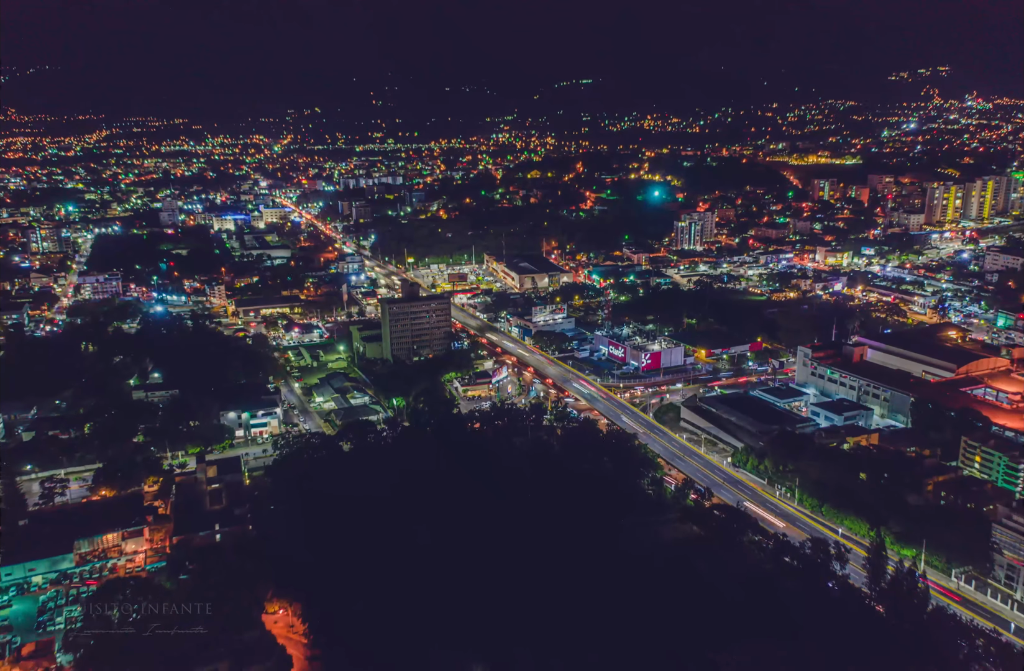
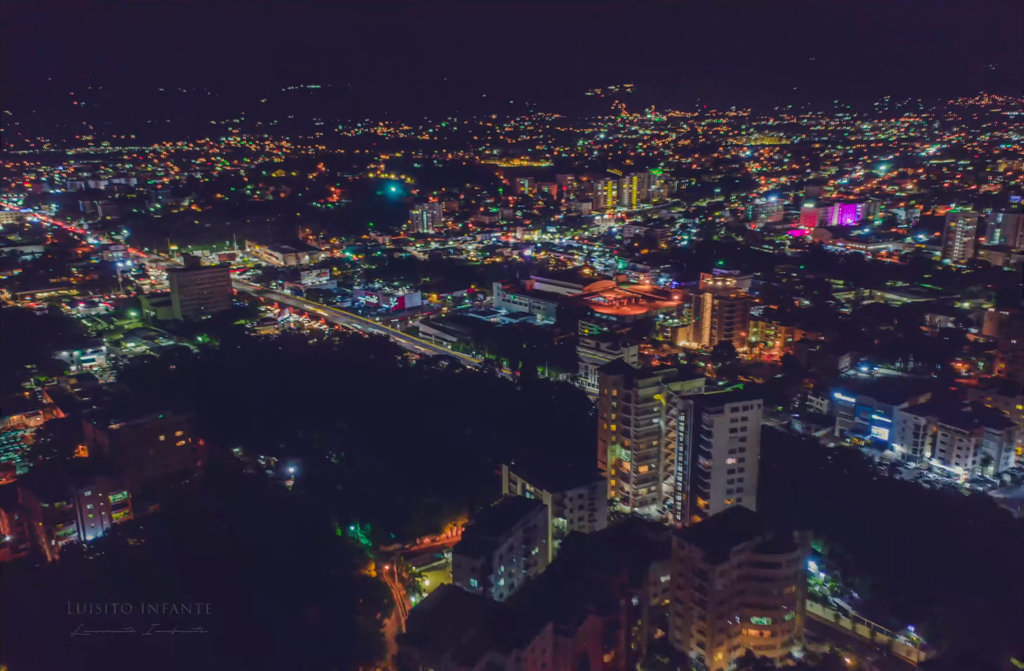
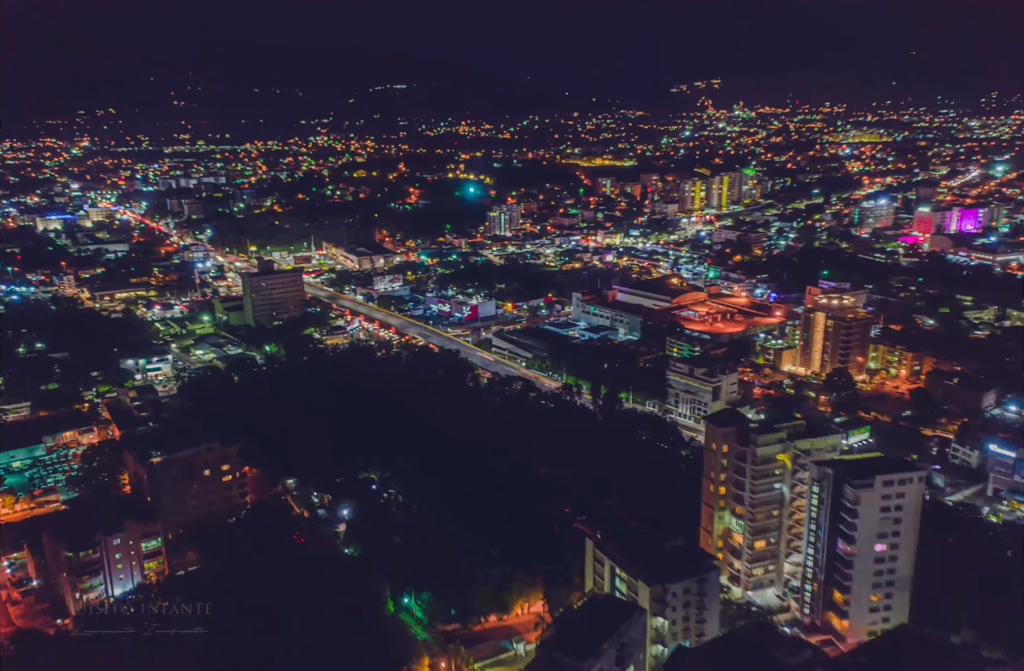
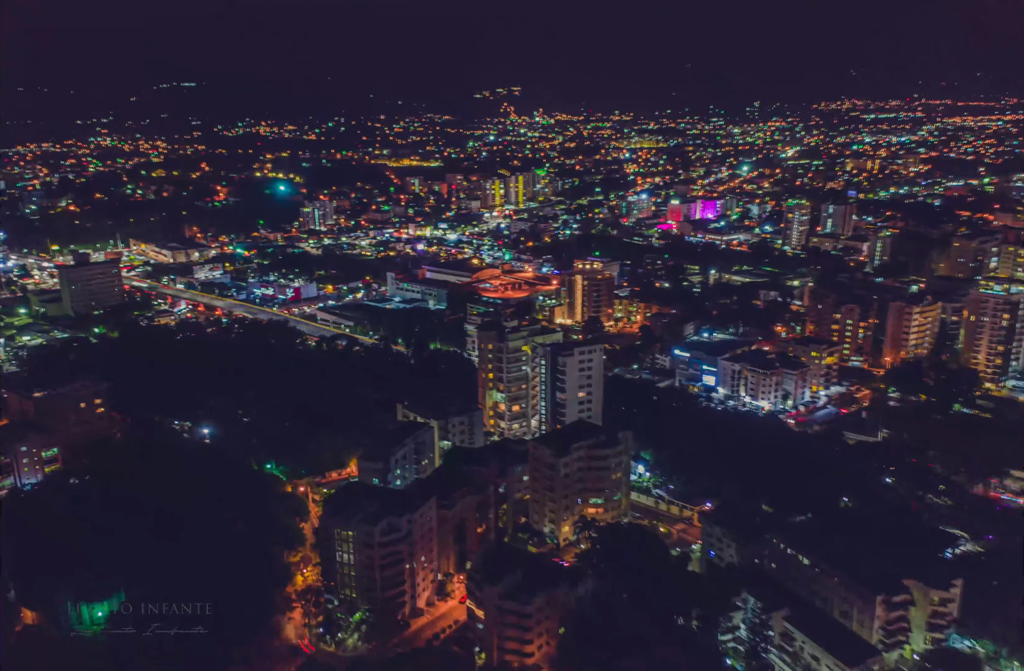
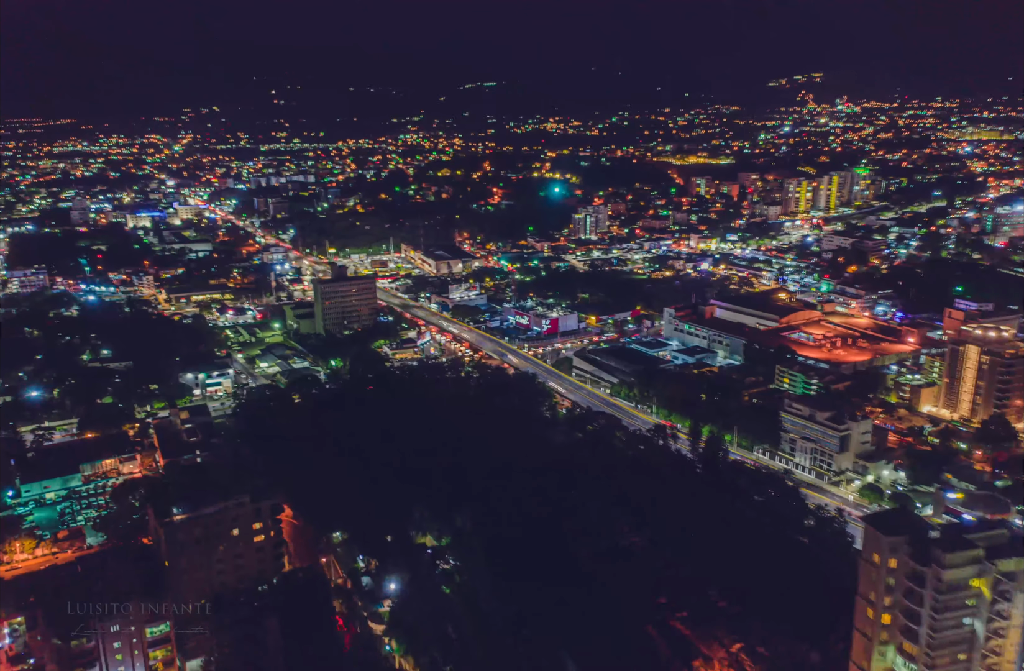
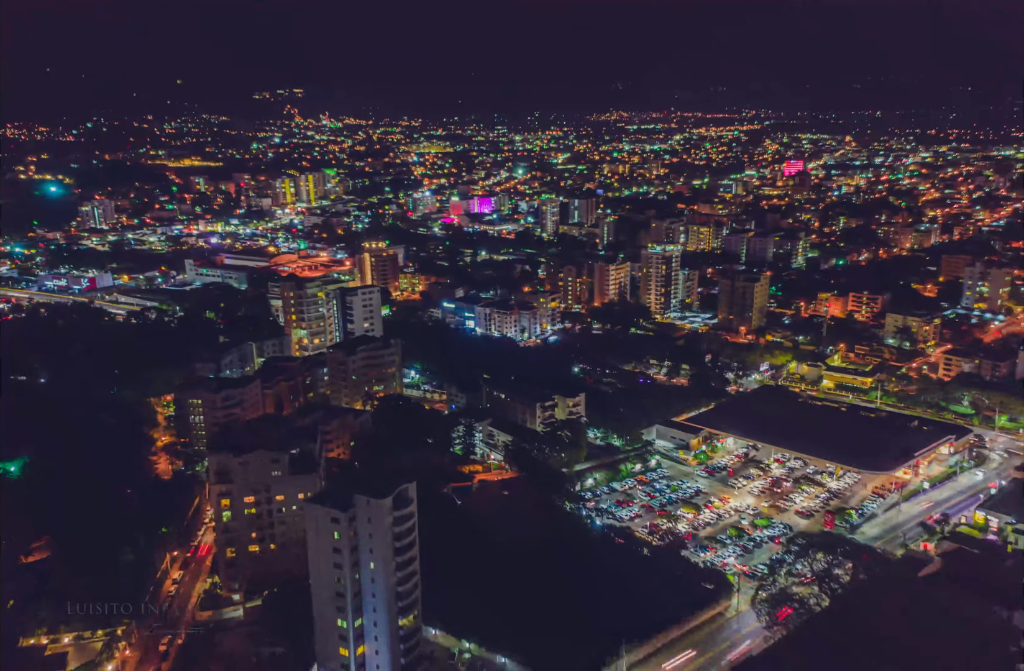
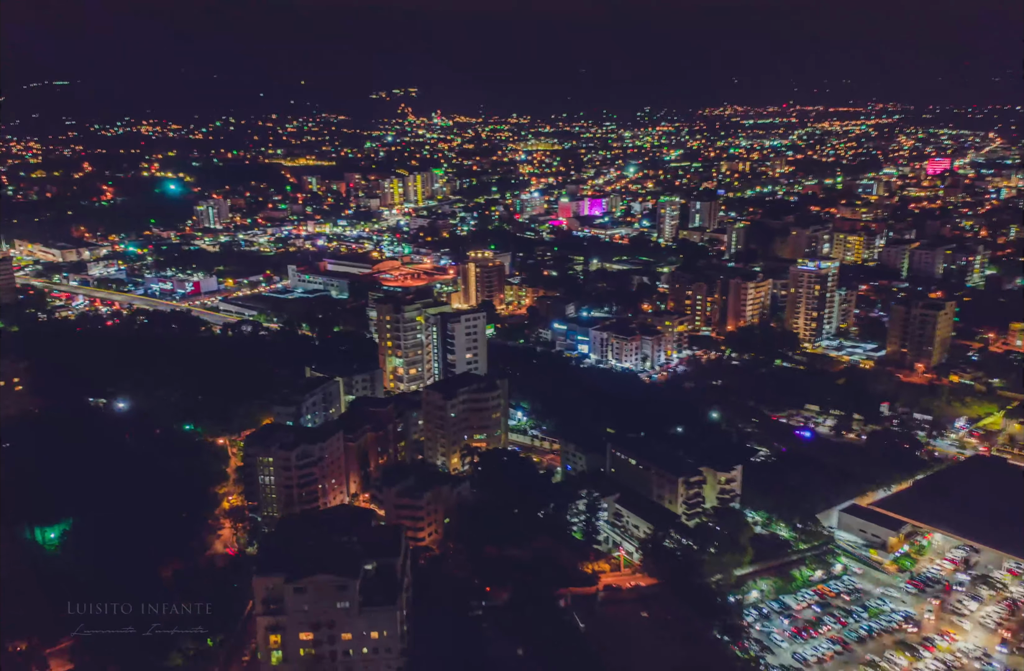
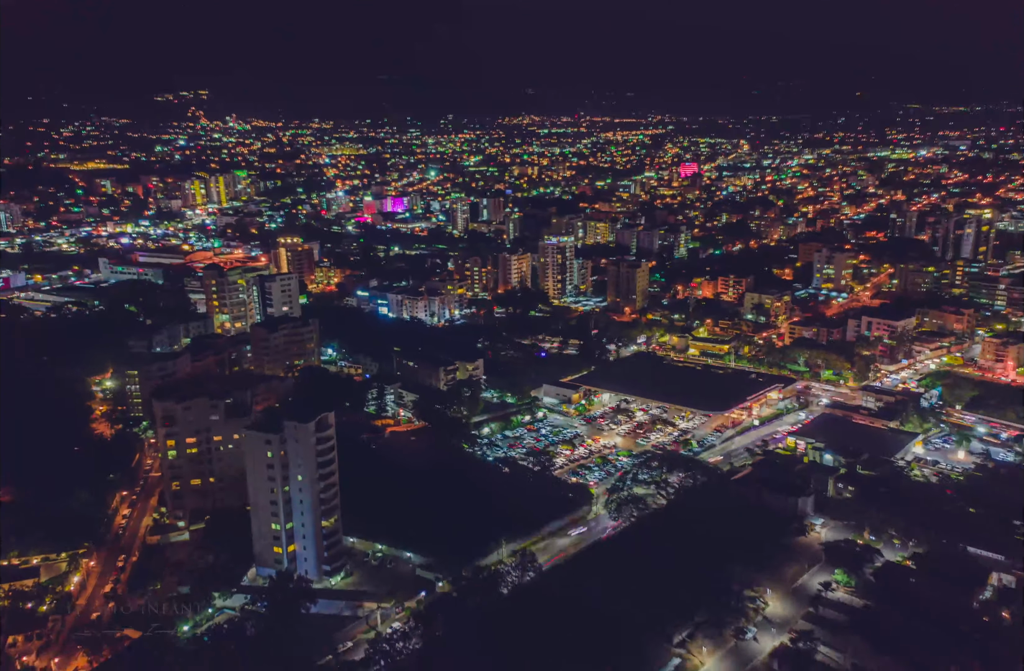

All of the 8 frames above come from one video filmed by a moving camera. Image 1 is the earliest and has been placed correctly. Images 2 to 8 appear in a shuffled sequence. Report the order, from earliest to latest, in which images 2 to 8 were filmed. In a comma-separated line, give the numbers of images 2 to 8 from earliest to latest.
5, 3, 2, 4, 7, 6, 8
